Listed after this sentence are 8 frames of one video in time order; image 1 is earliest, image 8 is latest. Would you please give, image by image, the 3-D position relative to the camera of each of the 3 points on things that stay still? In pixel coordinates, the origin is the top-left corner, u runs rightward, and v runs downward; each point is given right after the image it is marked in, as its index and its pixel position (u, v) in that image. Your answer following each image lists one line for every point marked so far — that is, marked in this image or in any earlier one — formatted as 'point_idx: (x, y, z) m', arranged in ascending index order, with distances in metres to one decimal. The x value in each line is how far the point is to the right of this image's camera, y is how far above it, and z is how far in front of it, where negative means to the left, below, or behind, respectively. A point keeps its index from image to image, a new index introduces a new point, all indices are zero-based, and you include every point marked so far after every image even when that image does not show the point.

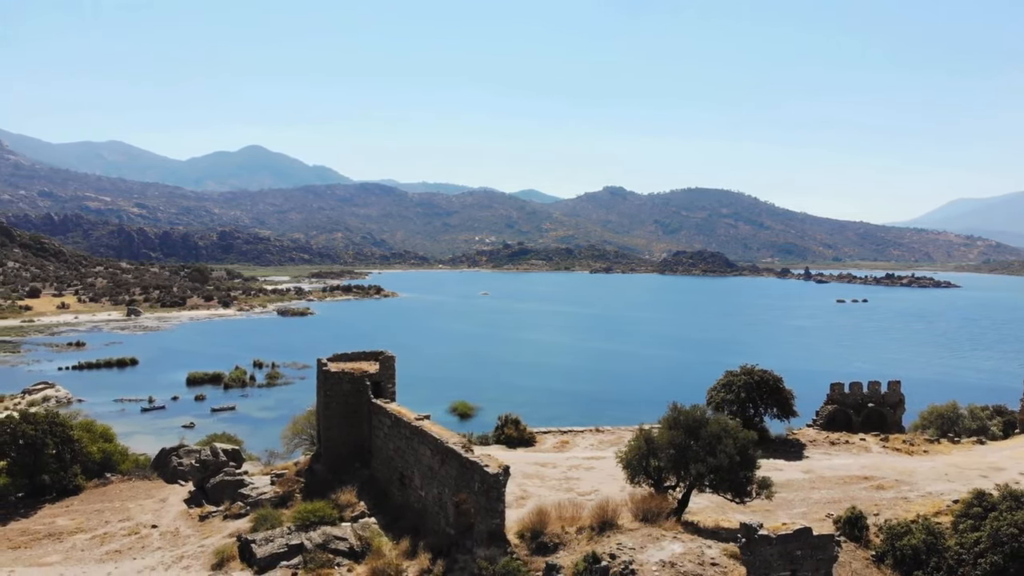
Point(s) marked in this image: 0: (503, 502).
0: (-0.1, -3.5, +10.7) m
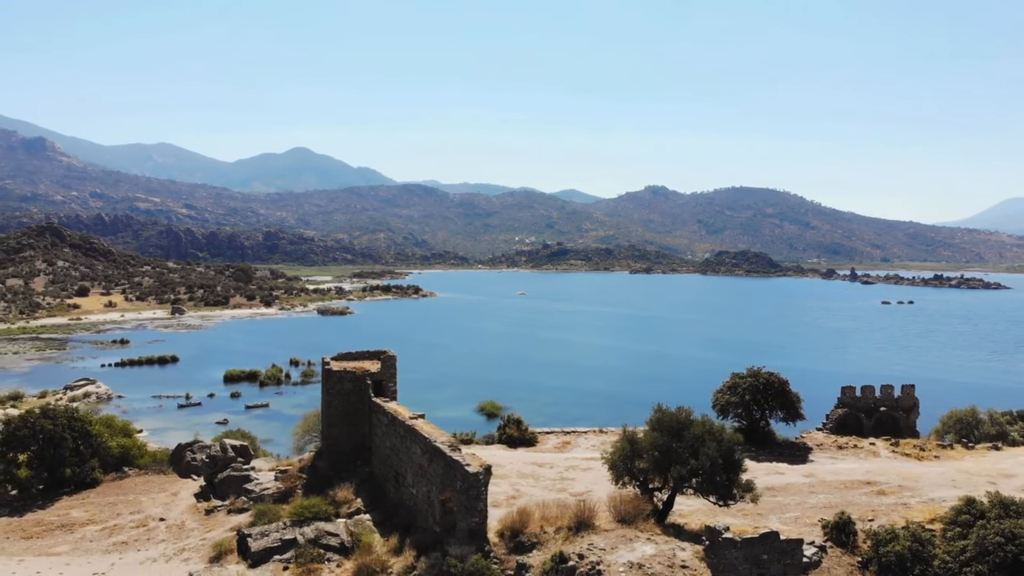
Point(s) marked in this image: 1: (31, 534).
0: (-0.5, -3.5, +10.8) m
1: (-12.6, -6.5, +17.0) m
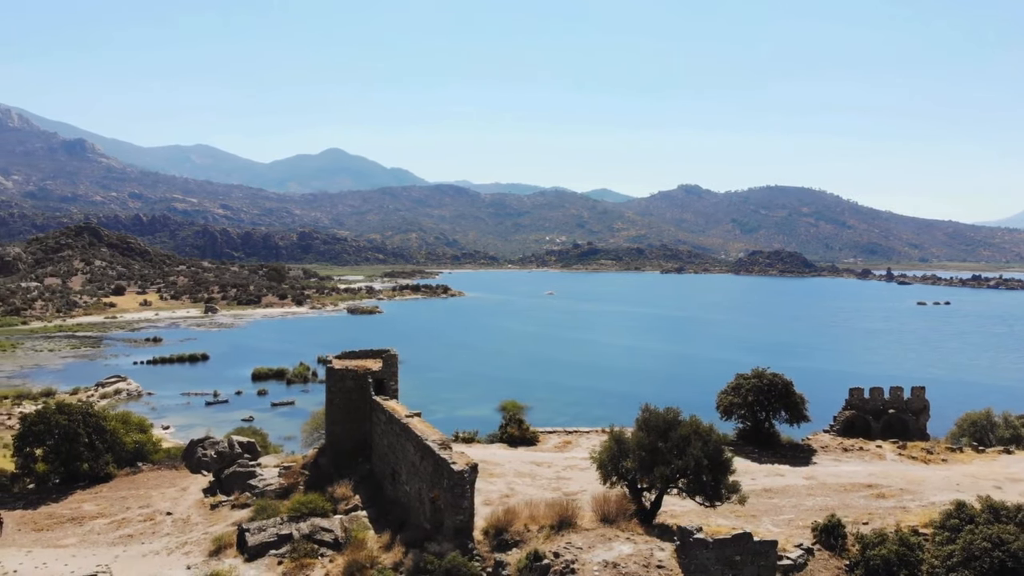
0: (-0.7, -3.5, +10.9) m
1: (-12.7, -6.5, +17.5) m
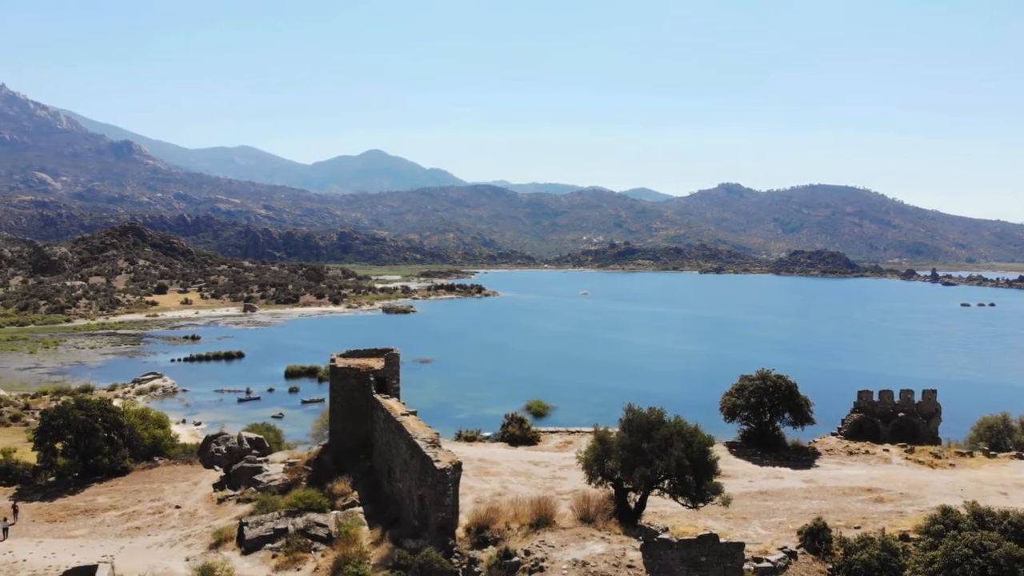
0: (-1.1, -3.5, +11.0) m
1: (-12.8, -6.4, +18.1) m
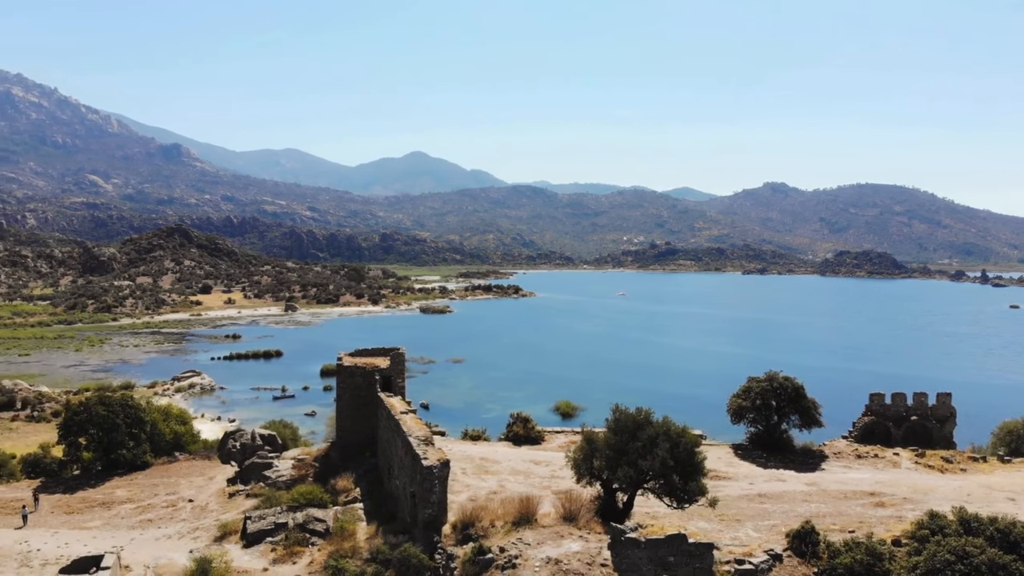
0: (-1.3, -3.5, +11.2) m
1: (-12.7, -6.4, +18.8) m
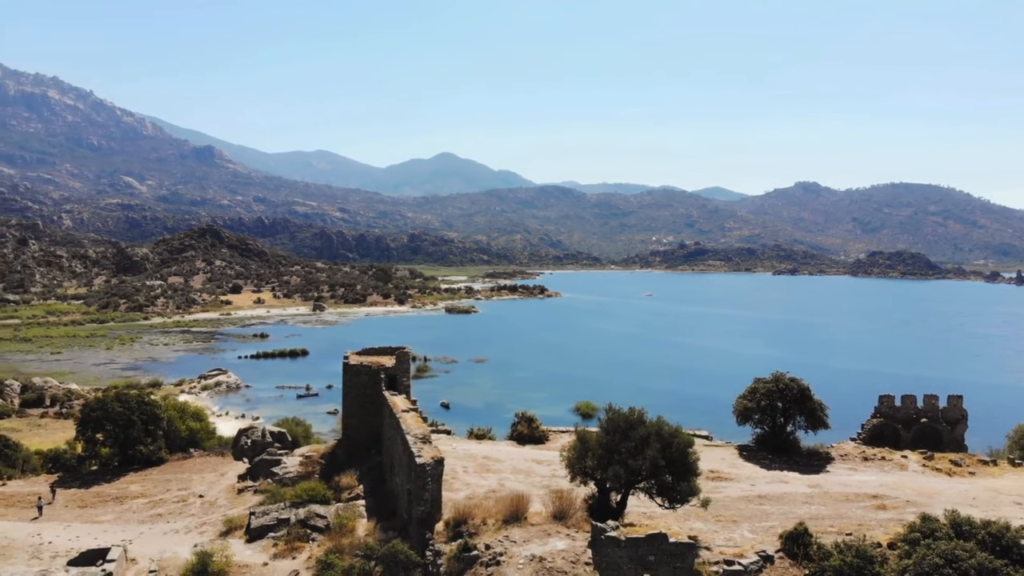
0: (-1.5, -3.5, +11.3) m
1: (-12.6, -6.4, +19.3) m
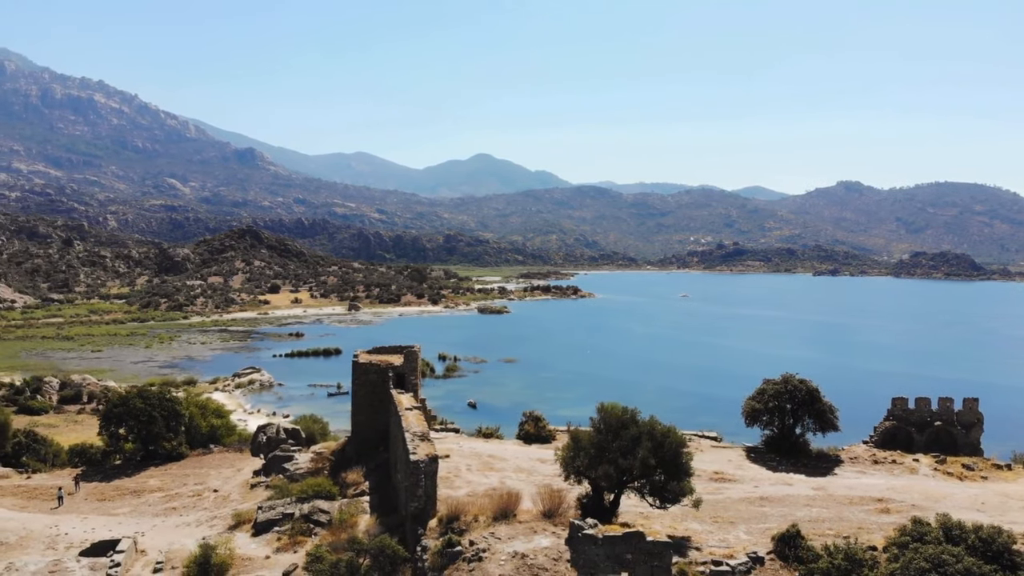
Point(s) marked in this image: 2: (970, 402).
0: (-1.6, -3.5, +11.5) m
1: (-12.5, -6.4, +19.9) m
2: (+14.2, -3.5, +20.1) m
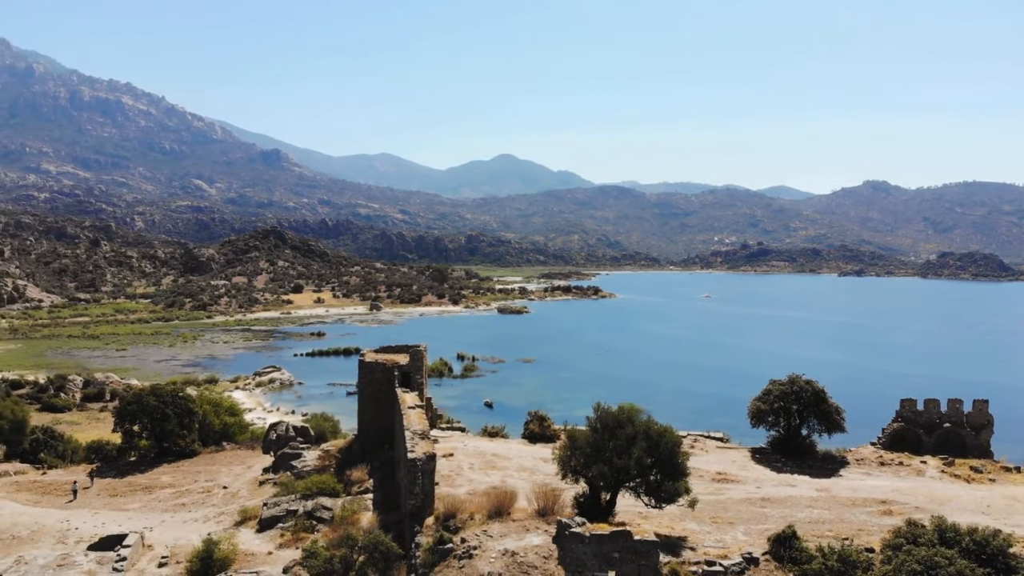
0: (-1.7, -3.5, +11.6) m
1: (-12.3, -6.4, +20.3) m
2: (+14.3, -3.5, +19.8) m
